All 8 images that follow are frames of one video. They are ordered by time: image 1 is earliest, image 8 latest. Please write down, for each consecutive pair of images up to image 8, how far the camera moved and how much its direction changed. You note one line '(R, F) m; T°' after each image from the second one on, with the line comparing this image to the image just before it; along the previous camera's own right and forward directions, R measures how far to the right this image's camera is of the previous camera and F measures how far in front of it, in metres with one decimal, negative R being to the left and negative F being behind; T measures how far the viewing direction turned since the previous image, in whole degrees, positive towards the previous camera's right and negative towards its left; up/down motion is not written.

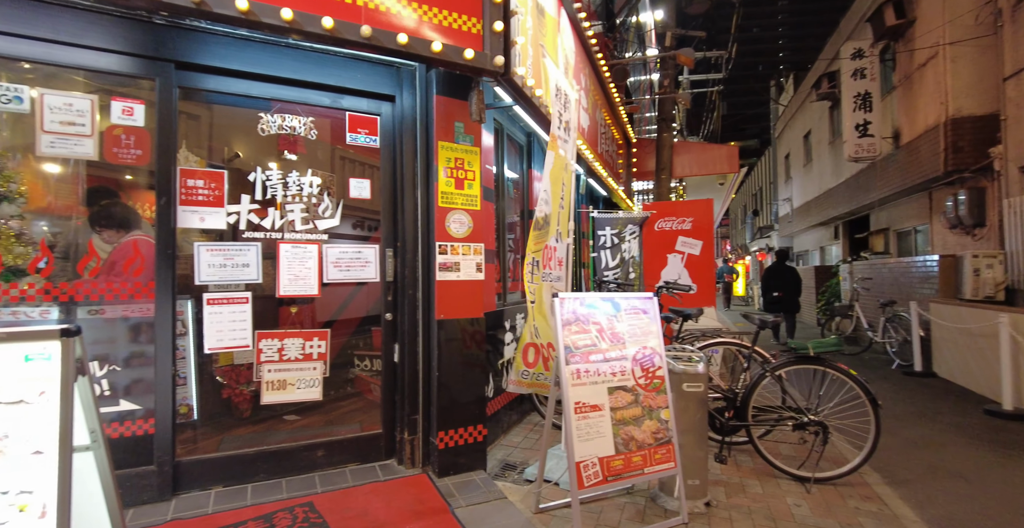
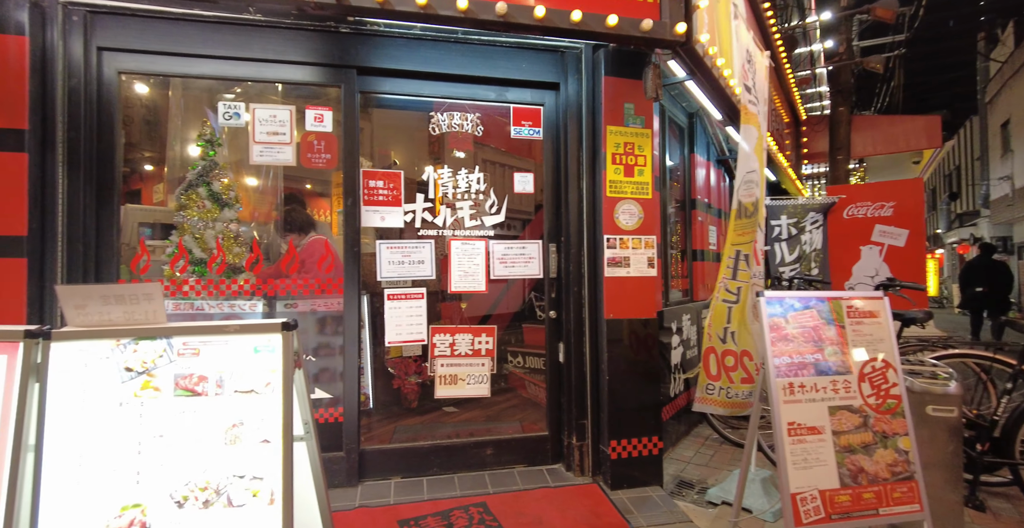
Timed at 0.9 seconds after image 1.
(-0.3, +0.2) m; -15°
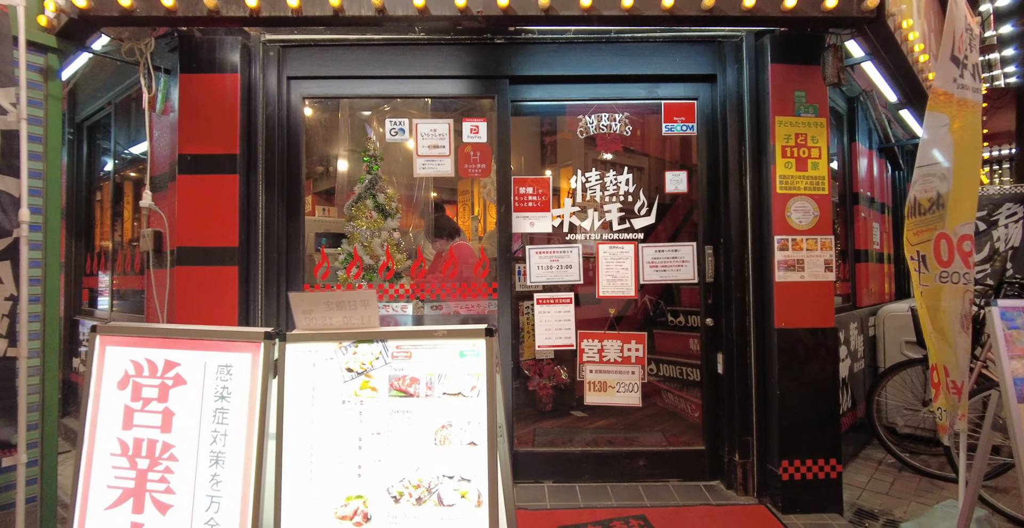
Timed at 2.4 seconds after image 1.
(-0.4, 0.0) m; -11°
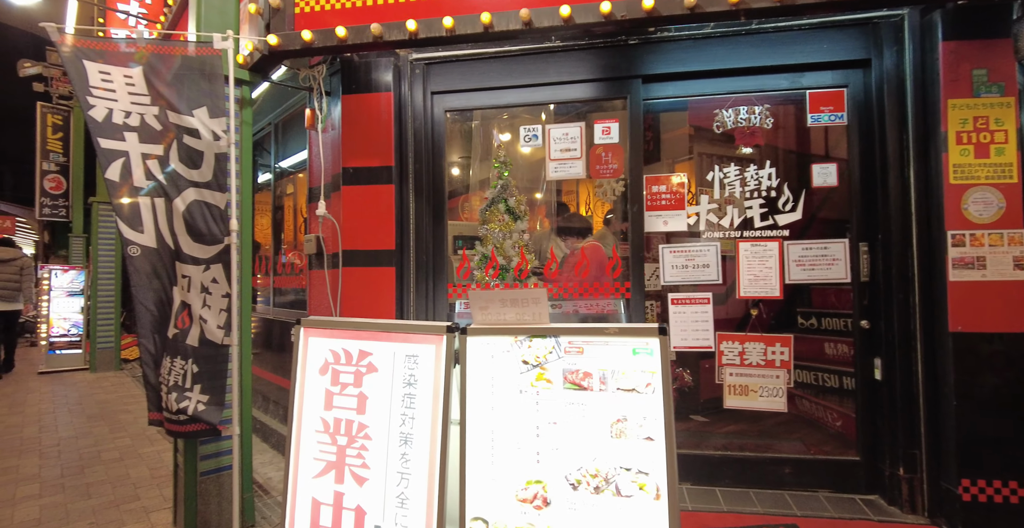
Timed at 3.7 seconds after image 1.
(-0.3, -0.1) m; -10°
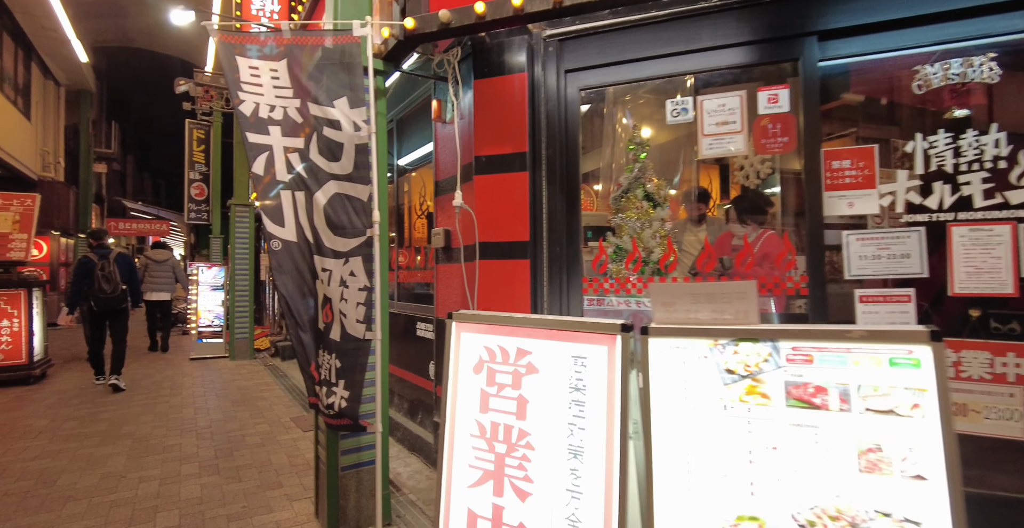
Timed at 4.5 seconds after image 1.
(-0.4, +0.2) m; -10°
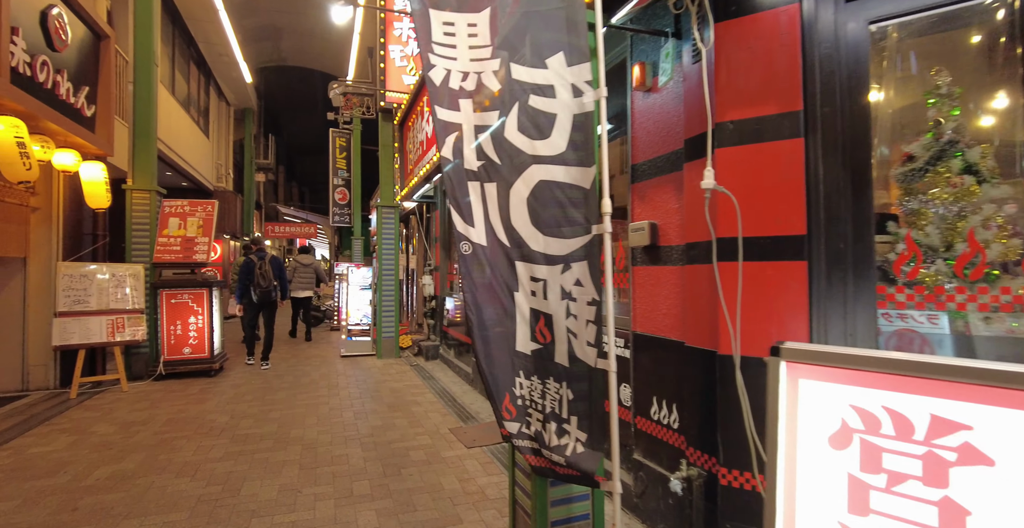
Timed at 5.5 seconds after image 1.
(-0.7, +0.6) m; -13°
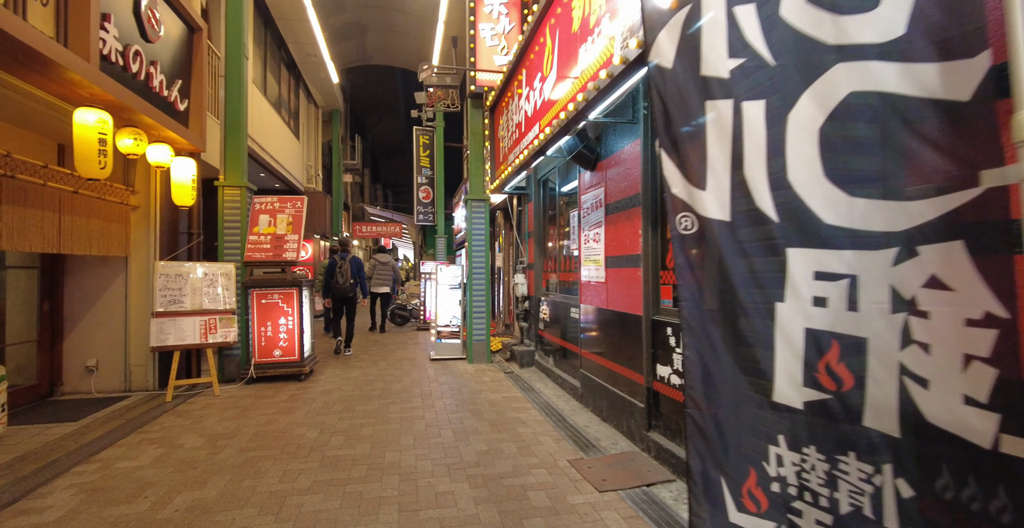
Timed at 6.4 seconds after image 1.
(-0.5, +0.8) m; -9°
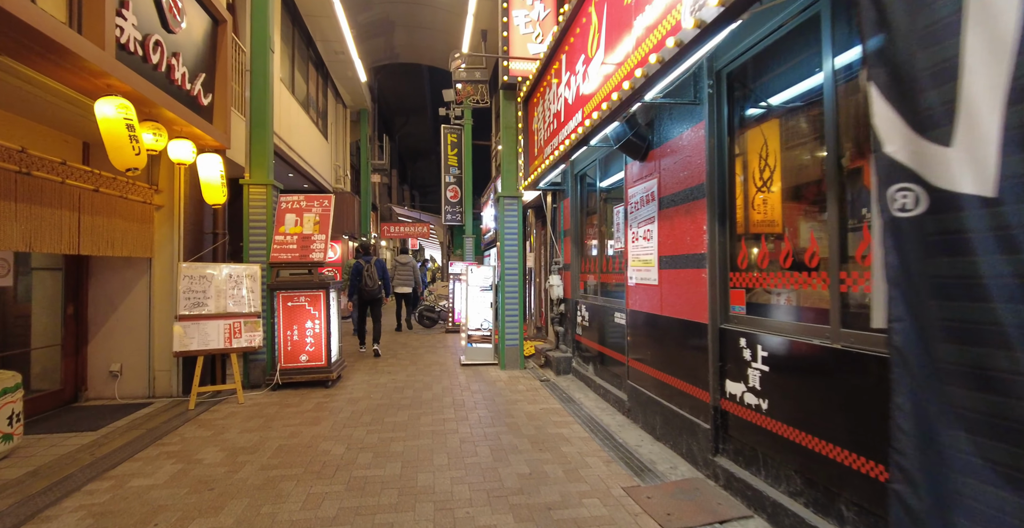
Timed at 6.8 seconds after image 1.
(-0.2, +0.4) m; -3°
